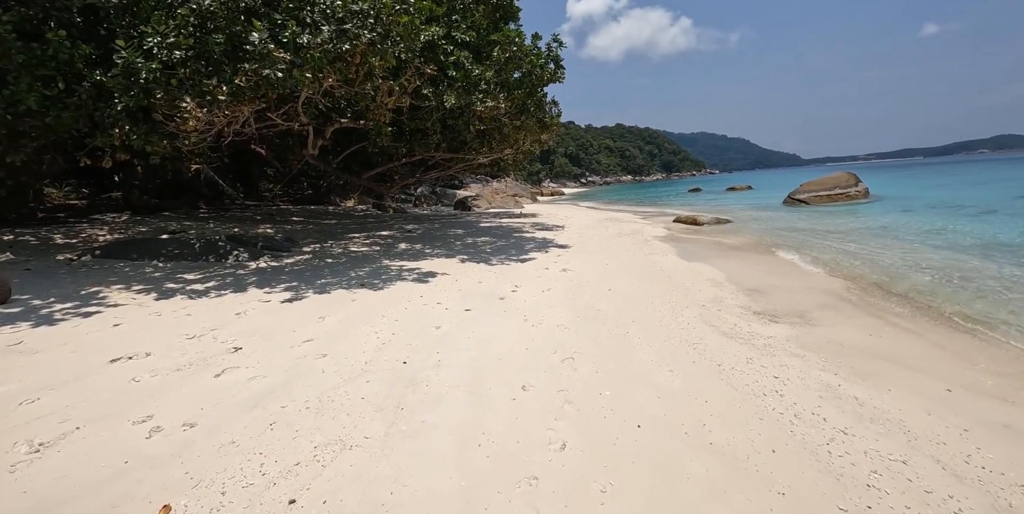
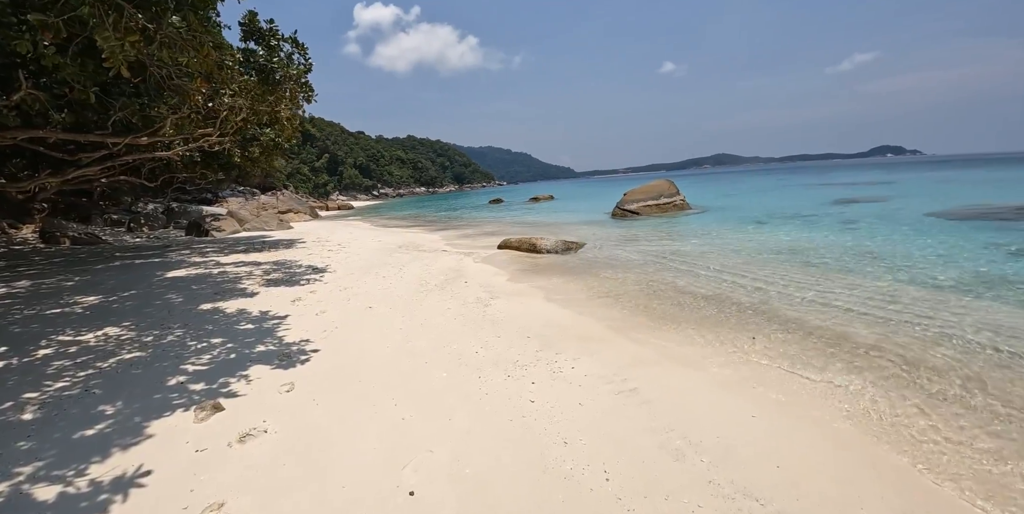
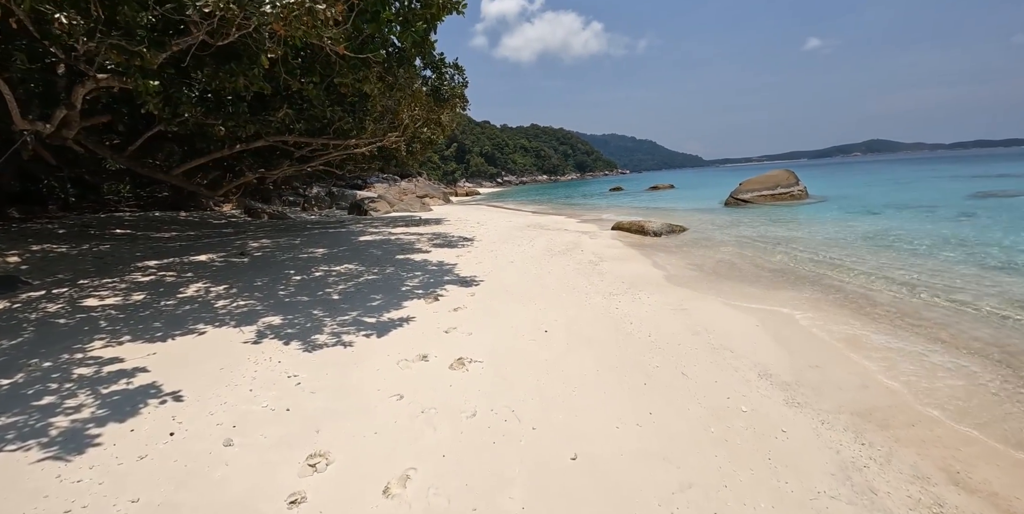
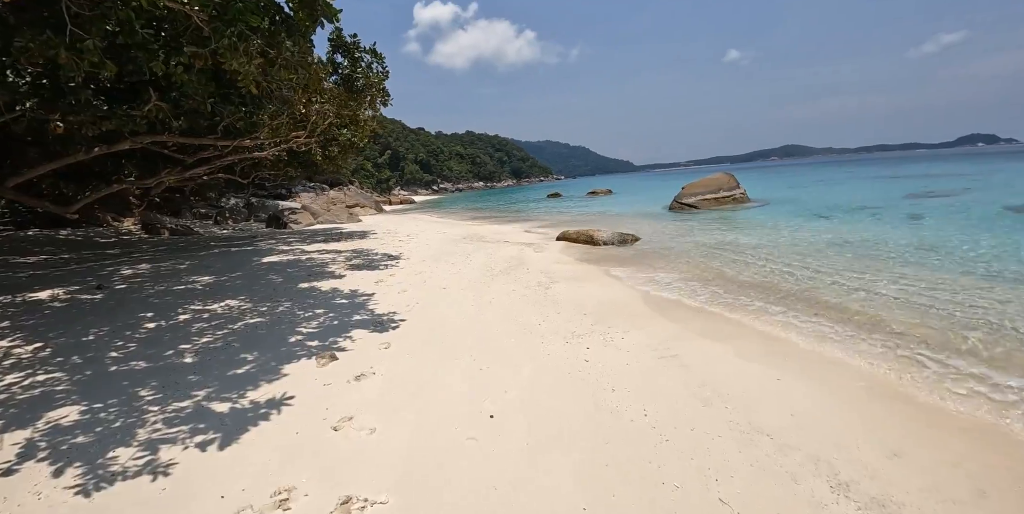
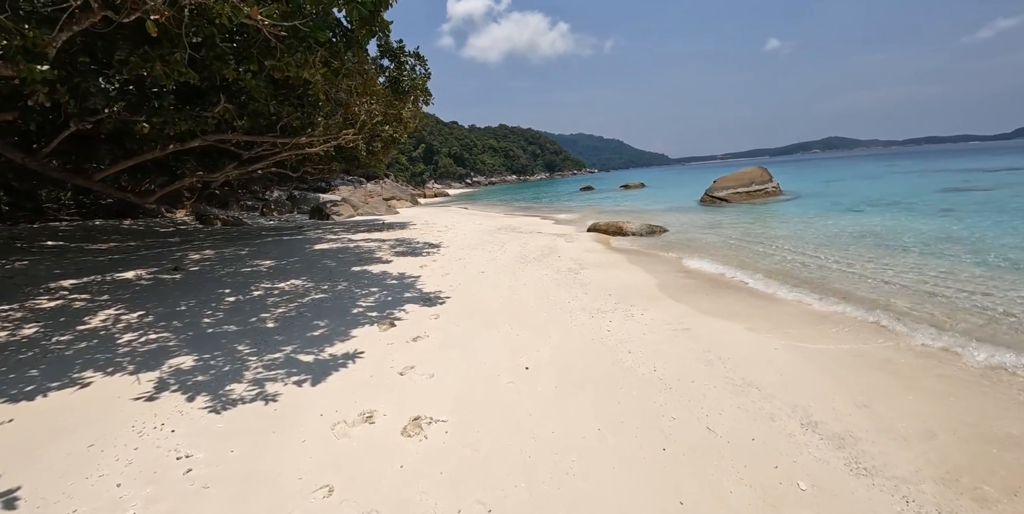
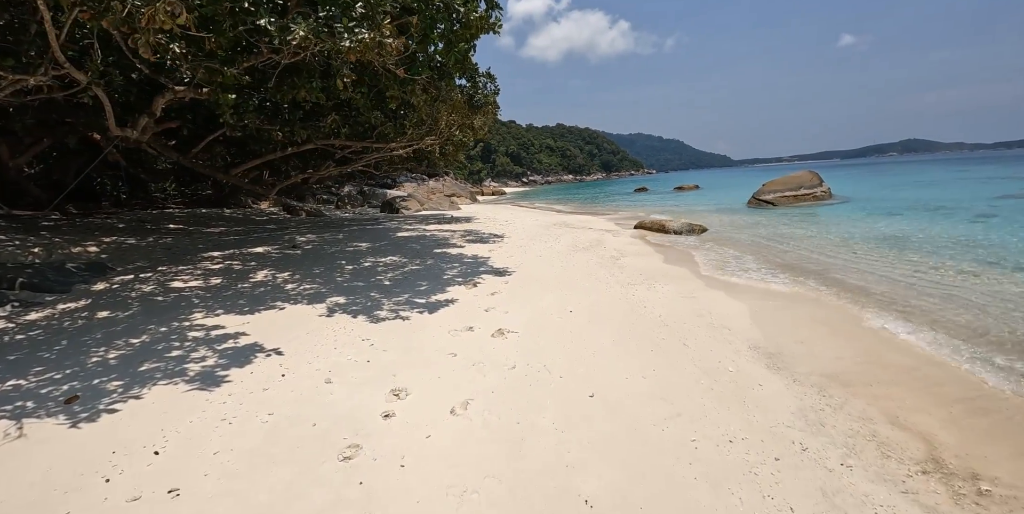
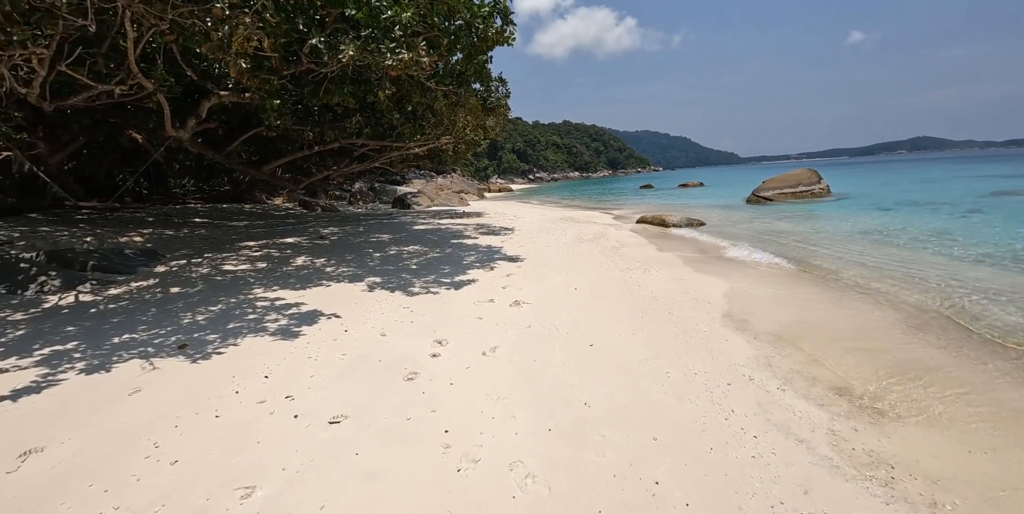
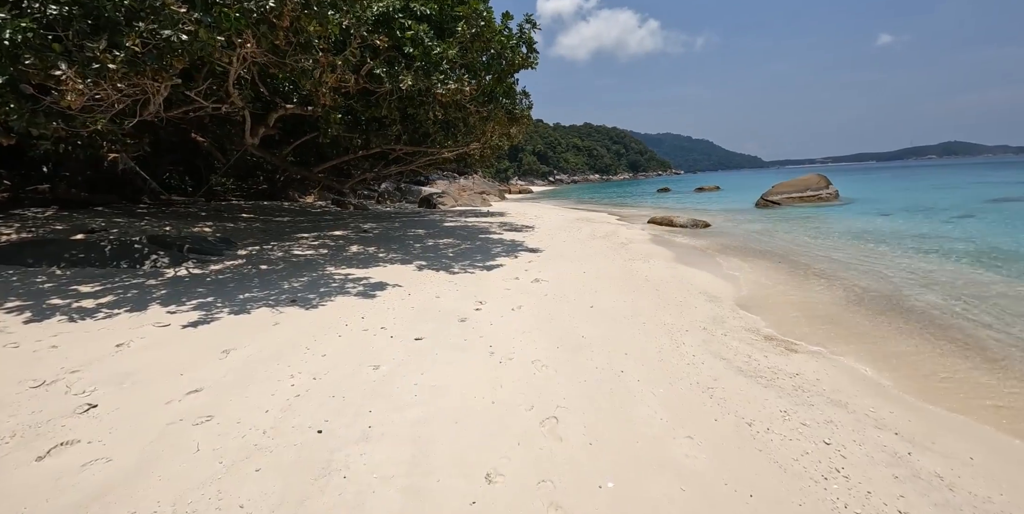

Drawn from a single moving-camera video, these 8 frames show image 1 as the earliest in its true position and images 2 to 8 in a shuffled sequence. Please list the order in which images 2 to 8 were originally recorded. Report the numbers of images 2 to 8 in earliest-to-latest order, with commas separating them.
8, 7, 6, 3, 5, 4, 2
